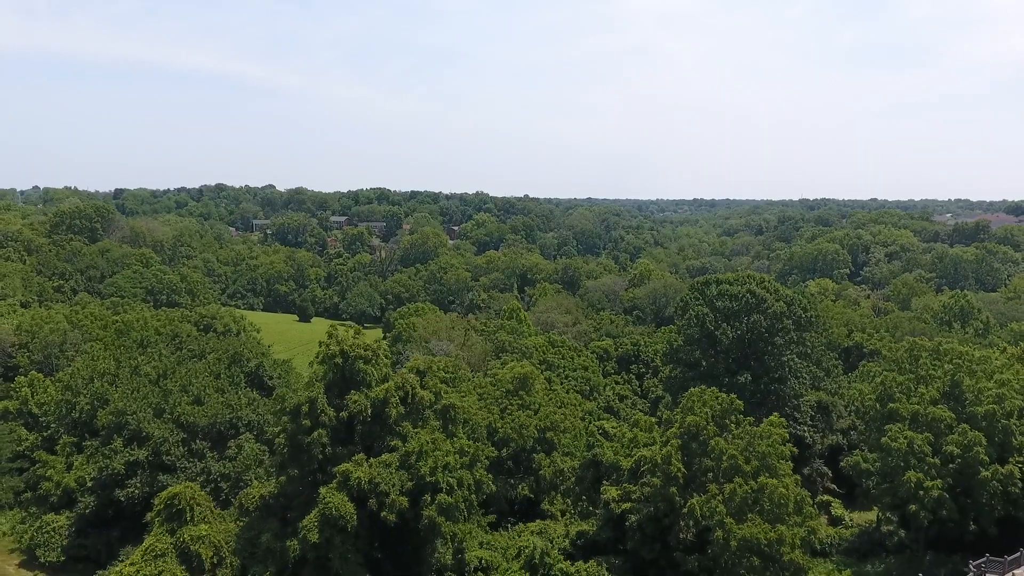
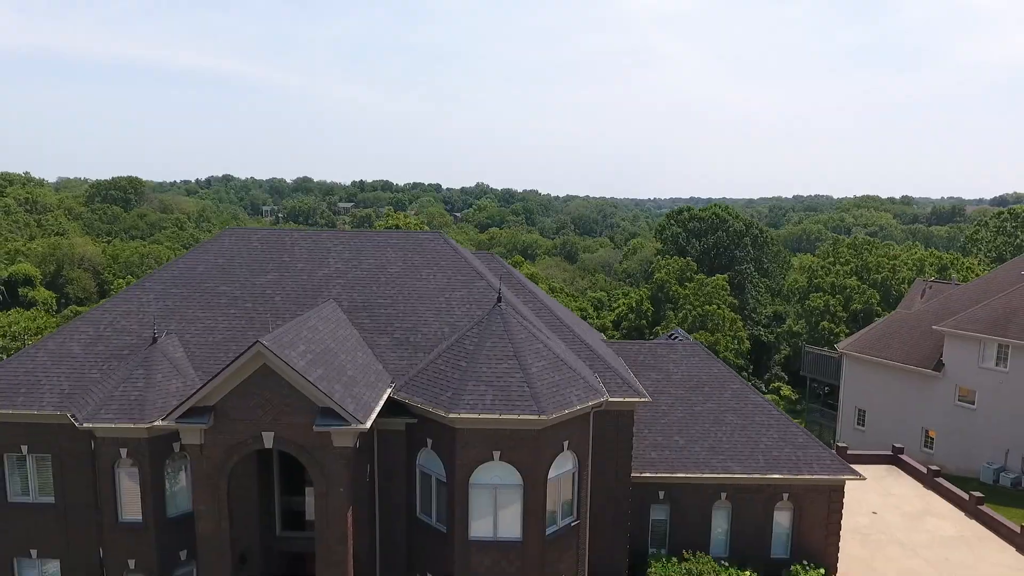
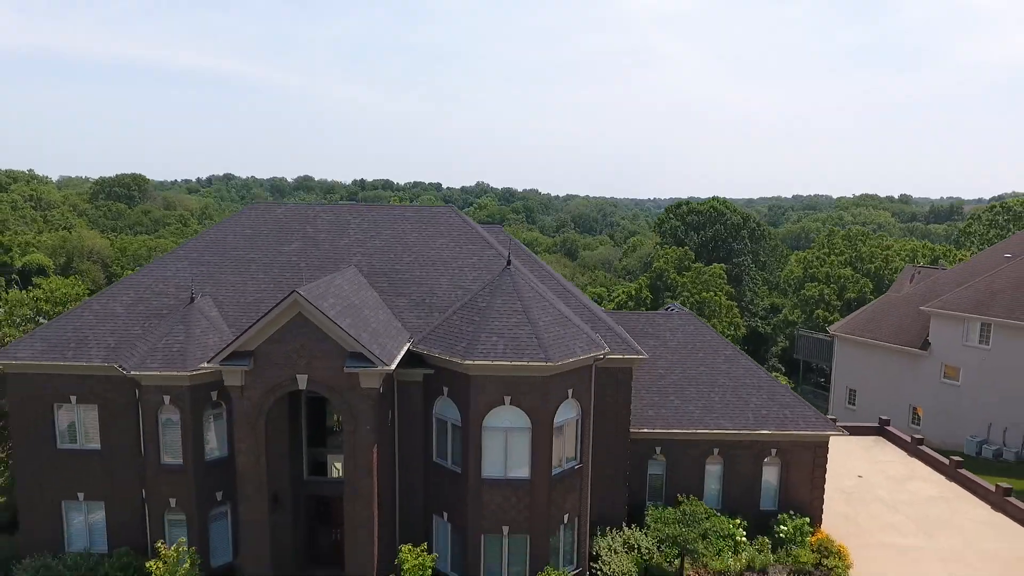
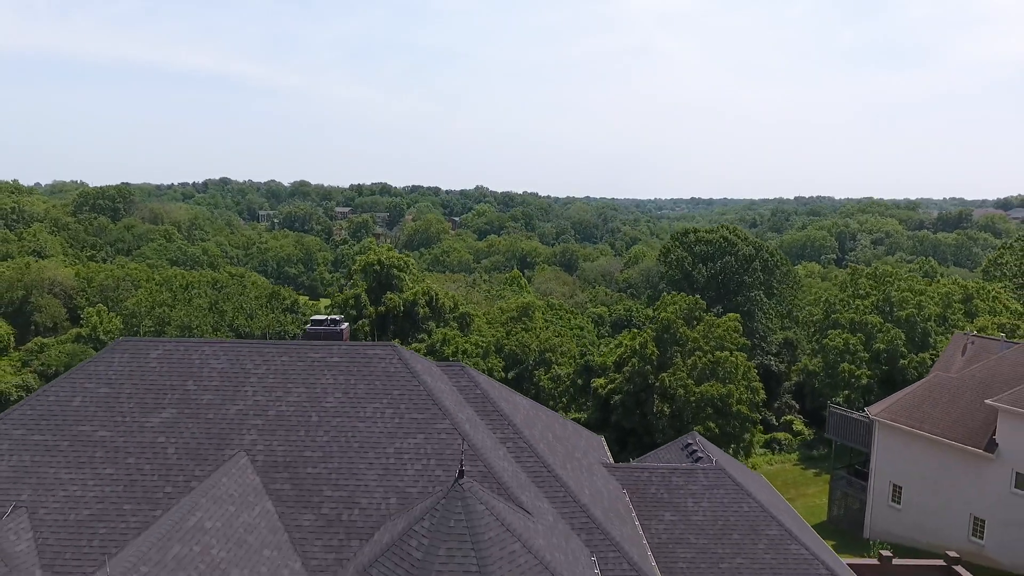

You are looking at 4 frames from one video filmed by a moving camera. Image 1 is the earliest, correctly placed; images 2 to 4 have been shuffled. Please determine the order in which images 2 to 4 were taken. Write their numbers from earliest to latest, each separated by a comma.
4, 2, 3
